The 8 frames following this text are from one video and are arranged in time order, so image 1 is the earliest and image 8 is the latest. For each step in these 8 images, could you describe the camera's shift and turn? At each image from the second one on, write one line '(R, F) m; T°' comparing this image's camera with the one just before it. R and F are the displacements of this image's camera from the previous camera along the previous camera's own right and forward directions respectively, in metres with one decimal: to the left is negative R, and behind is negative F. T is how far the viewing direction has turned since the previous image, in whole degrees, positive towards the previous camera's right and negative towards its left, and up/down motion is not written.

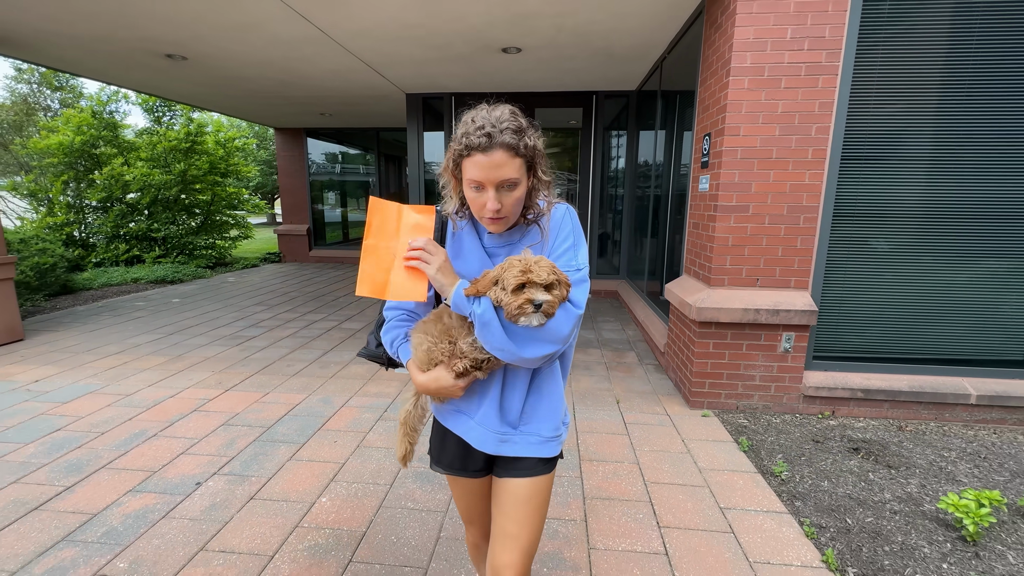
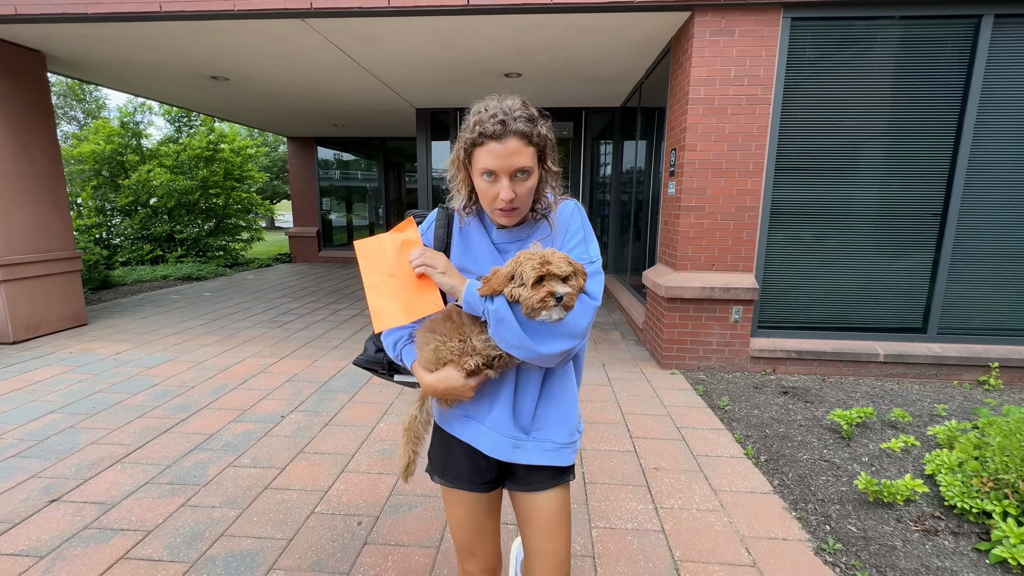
(-0.1, -0.8) m; +1°
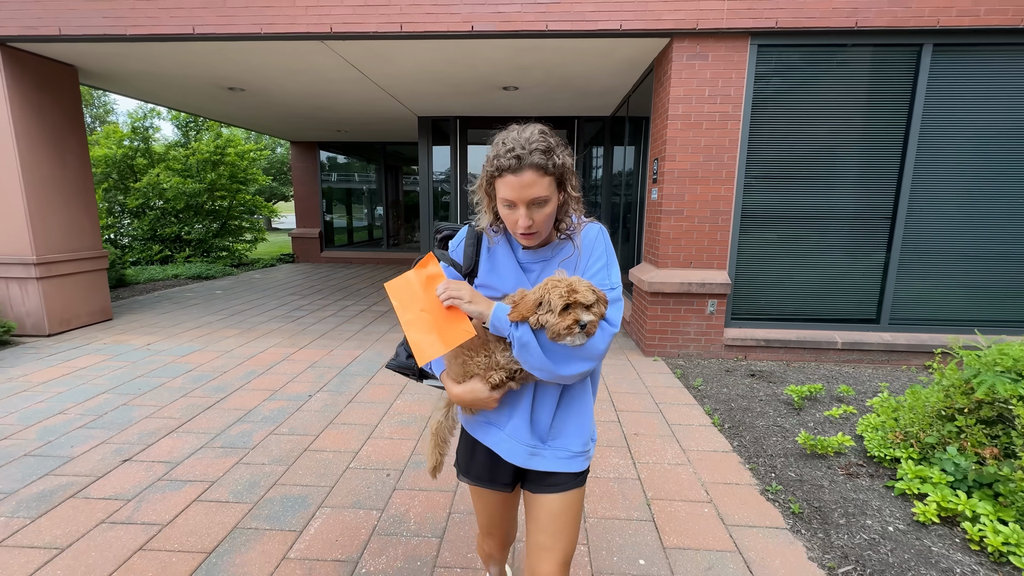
(-0.1, -0.5) m; +1°
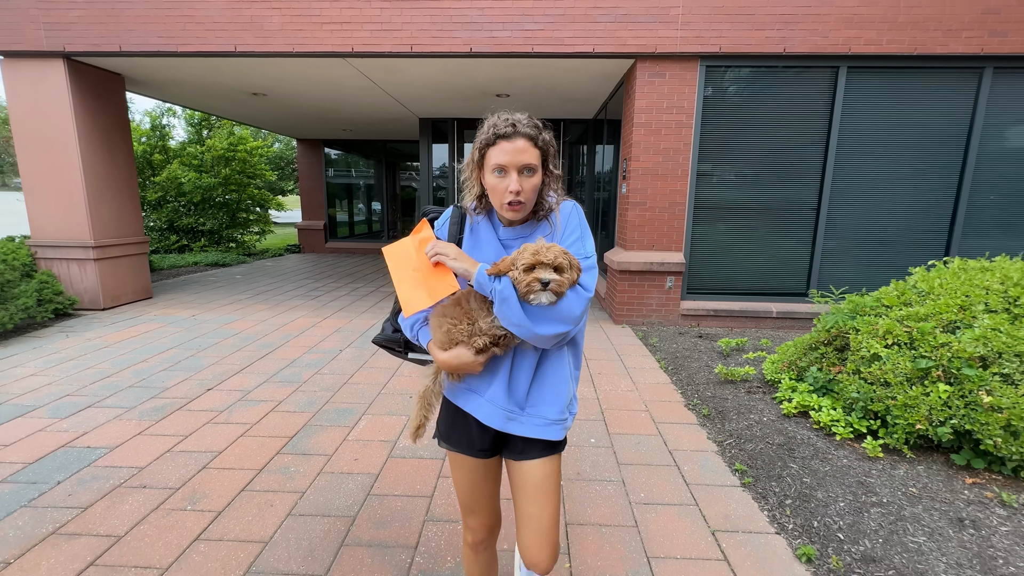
(0.0, -0.9) m; +1°
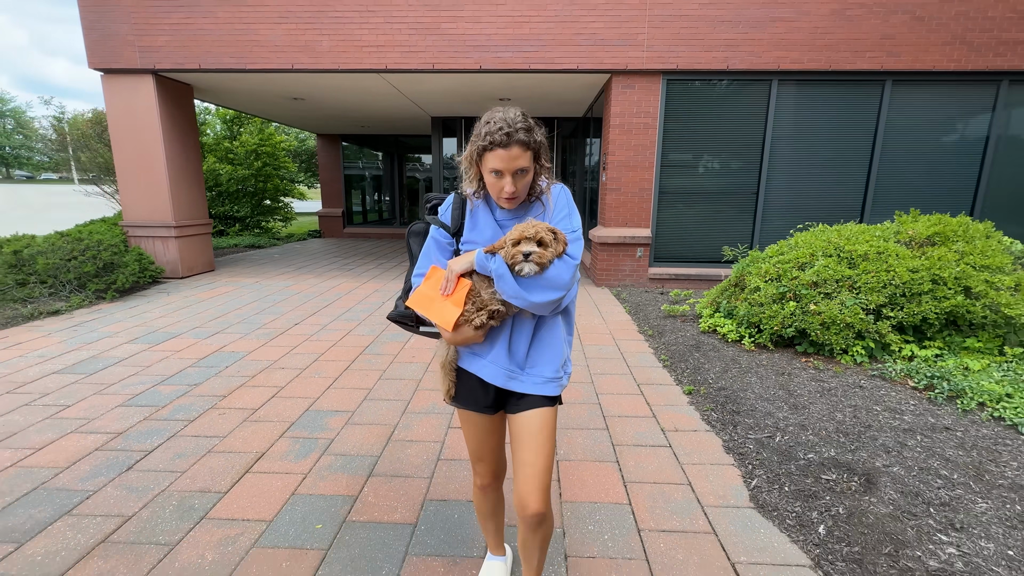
(0.0, -1.5) m; 0°
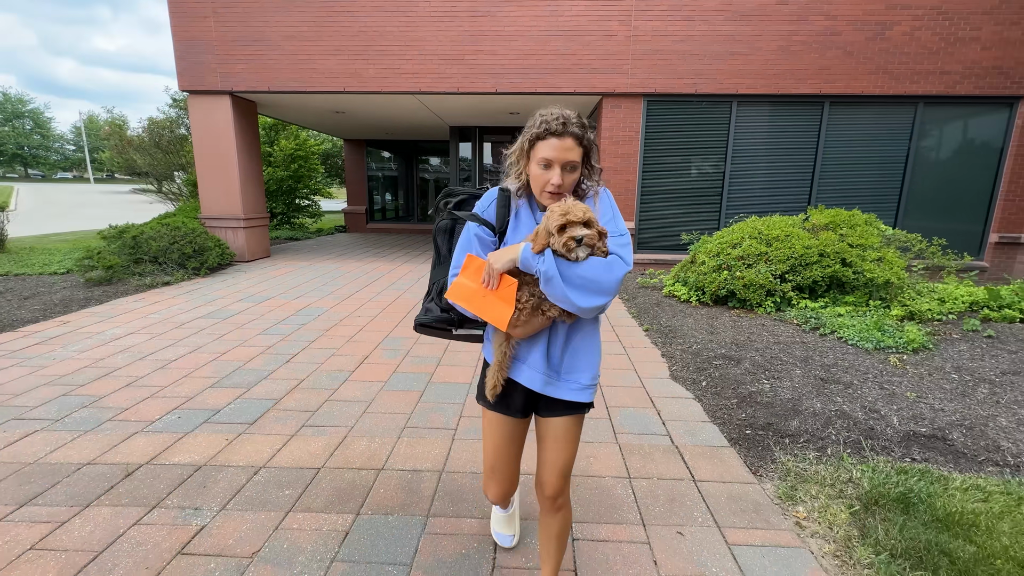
(-0.1, -1.6) m; 0°
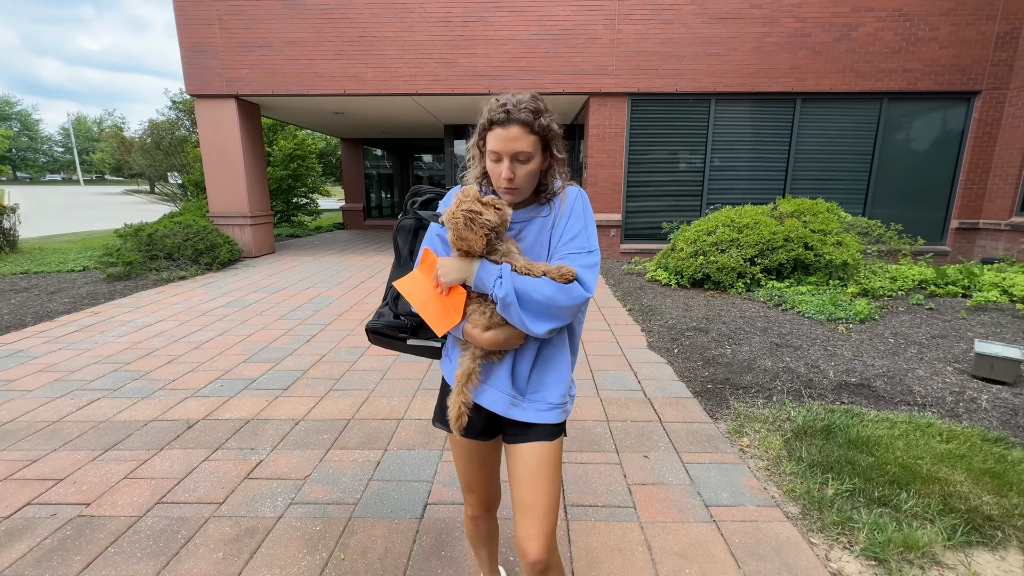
(0.0, -0.5) m; +1°
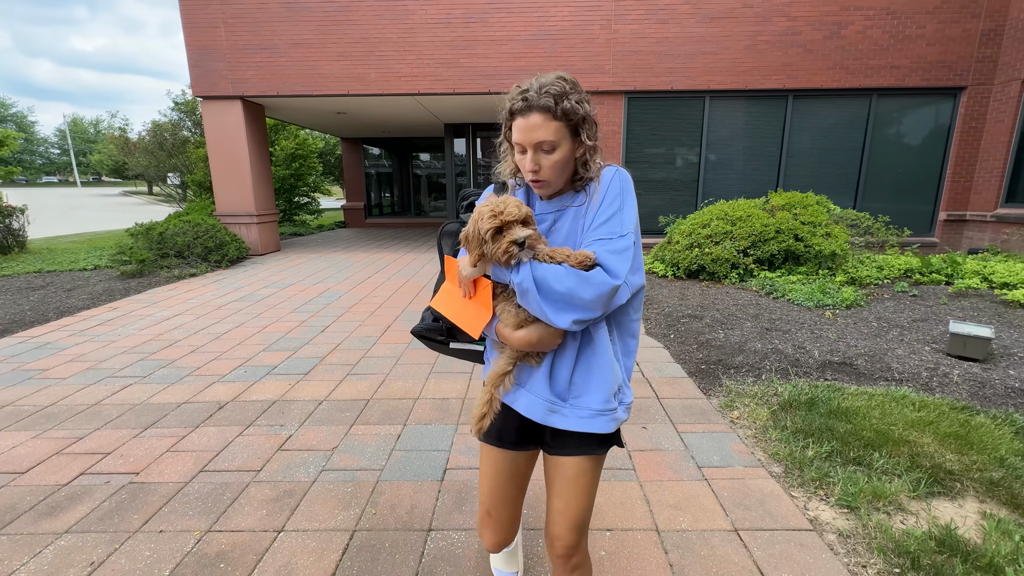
(-0.1, -0.2) m; 0°
